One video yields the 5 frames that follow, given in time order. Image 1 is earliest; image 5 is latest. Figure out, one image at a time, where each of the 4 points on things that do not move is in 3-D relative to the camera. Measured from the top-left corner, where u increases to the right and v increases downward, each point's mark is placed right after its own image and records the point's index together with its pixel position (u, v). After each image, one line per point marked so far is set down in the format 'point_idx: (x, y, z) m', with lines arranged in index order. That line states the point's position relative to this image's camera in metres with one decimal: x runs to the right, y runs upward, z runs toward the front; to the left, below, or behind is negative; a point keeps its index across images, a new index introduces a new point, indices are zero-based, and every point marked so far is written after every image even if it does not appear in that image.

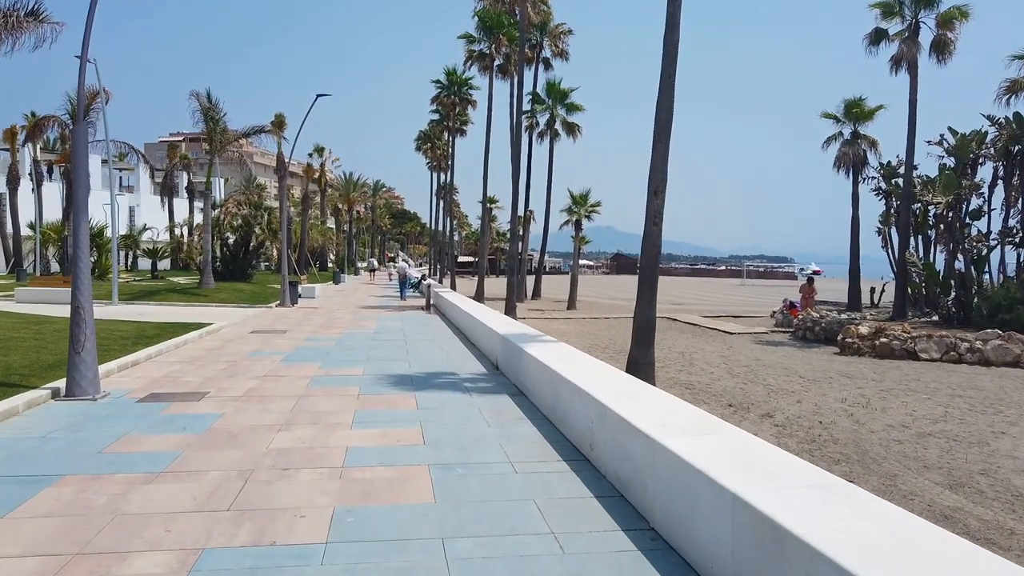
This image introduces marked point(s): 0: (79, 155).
0: (-4.9, +1.5, +9.0) m
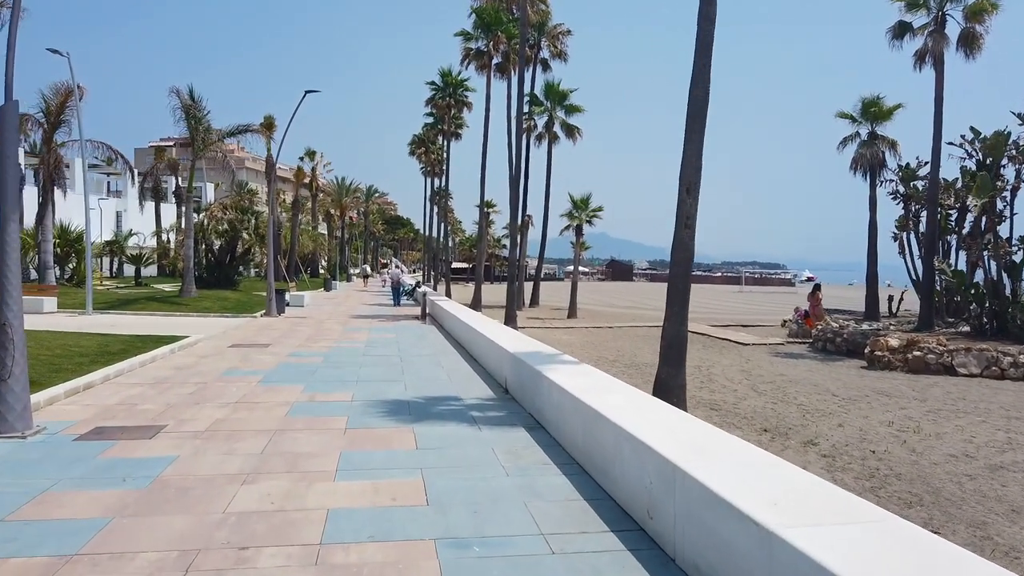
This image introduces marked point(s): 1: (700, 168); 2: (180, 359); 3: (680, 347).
0: (-4.7, +1.4, +7.5) m
1: (+2.4, +1.5, +10.4) m
2: (-5.6, -1.2, +13.5) m
3: (+2.2, -0.8, +10.5) m
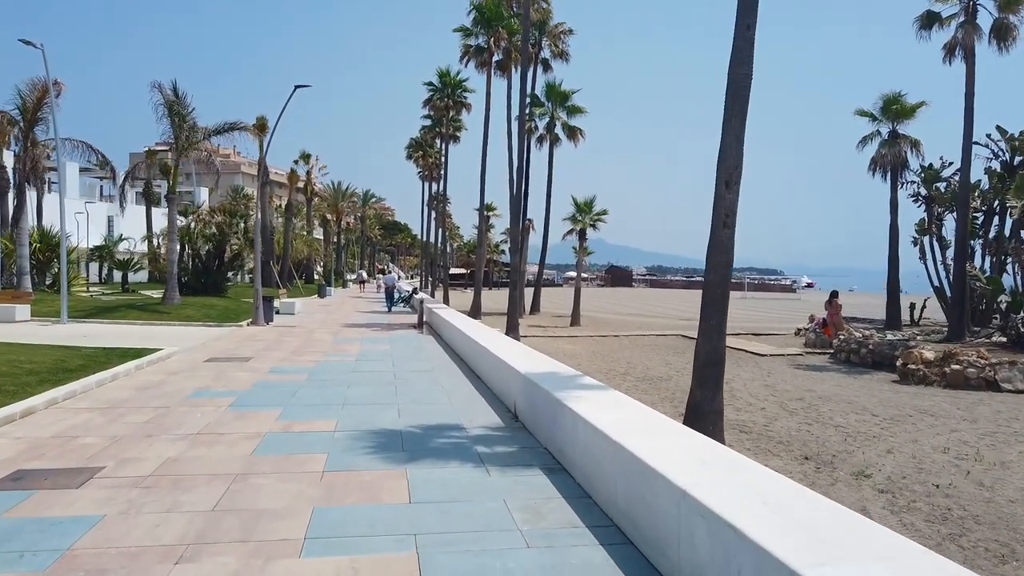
0: (-4.6, +1.3, +6.0) m
1: (+2.6, +1.4, +9.0) m
2: (-5.5, -1.3, +12.0) m
3: (+2.3, -0.9, +9.1) m
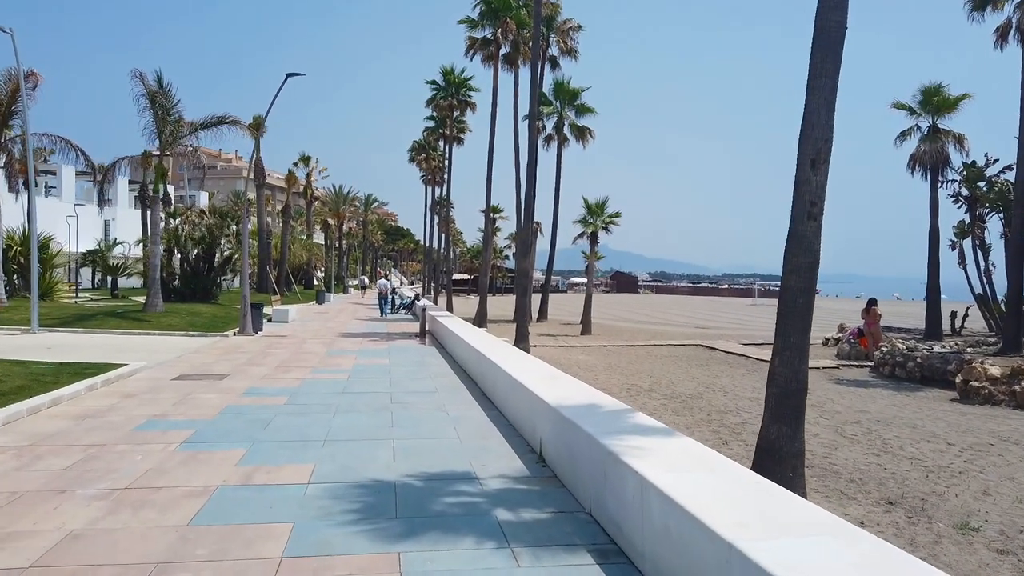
0: (-4.3, +1.2, +4.1) m
1: (+2.8, +1.4, +7.0) m
2: (-5.2, -1.4, +10.1) m
3: (+2.5, -1.0, +7.1) m
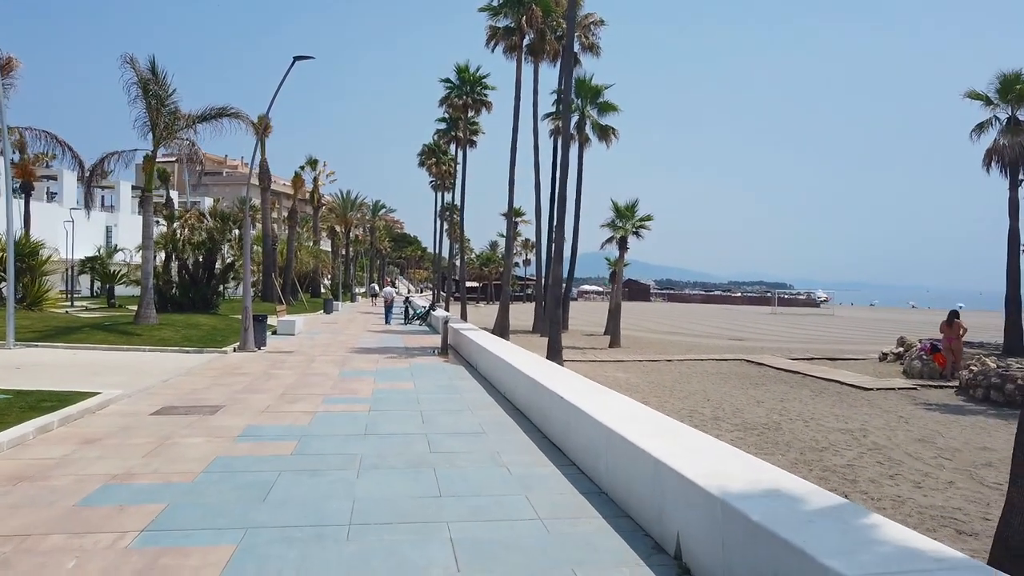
0: (-3.6, +1.2, +1.7) m
1: (+3.5, +1.3, +4.6) m
2: (-4.5, -1.5, +7.7) m
3: (+3.3, -1.1, +4.7) m
